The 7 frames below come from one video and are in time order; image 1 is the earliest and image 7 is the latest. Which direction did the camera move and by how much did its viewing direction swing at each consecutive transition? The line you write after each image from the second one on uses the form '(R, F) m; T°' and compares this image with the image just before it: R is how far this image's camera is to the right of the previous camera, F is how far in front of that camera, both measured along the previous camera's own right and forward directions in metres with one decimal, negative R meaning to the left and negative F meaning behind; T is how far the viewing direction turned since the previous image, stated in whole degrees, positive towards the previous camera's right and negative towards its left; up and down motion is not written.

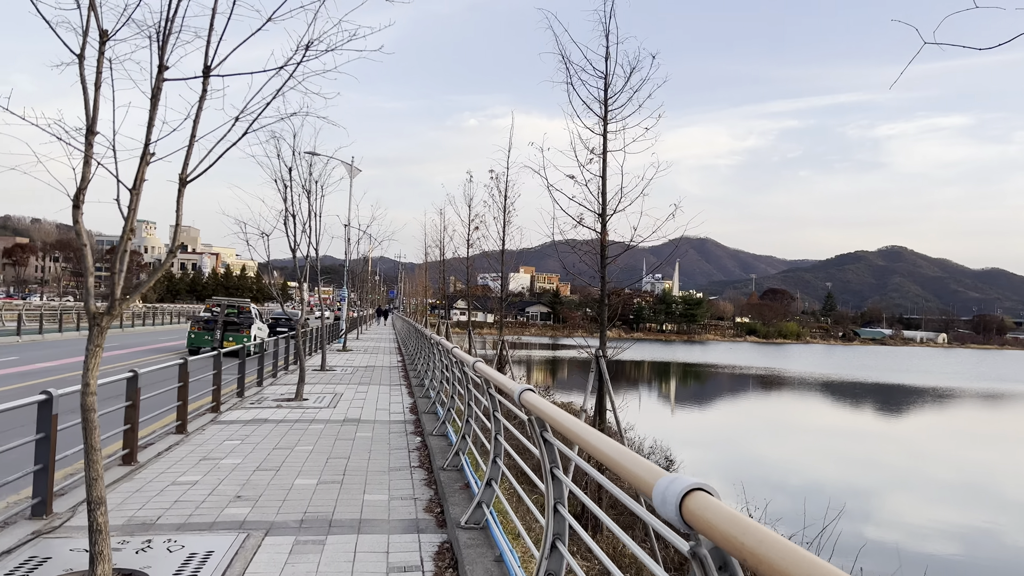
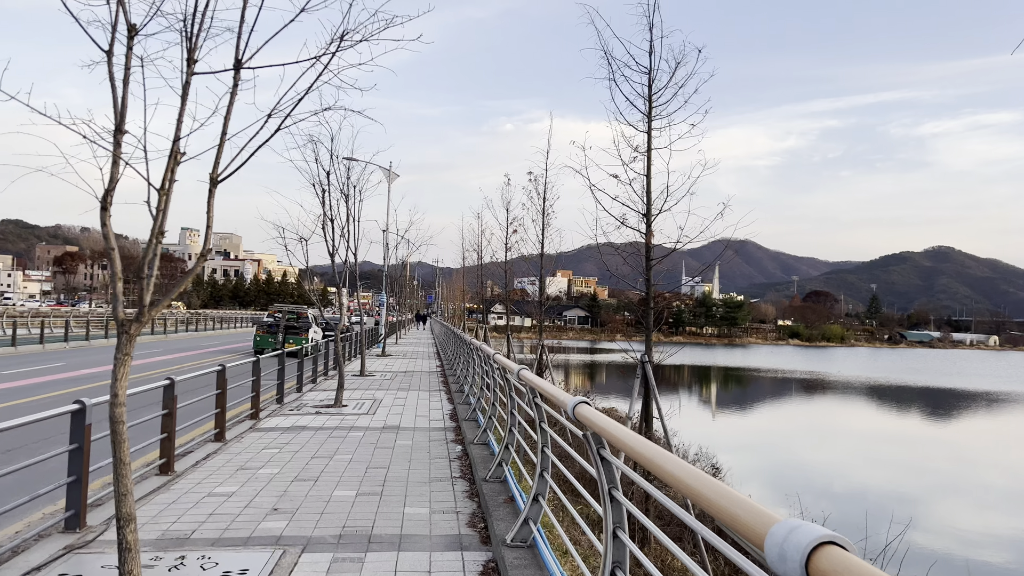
(-0.1, +0.3) m; -3°
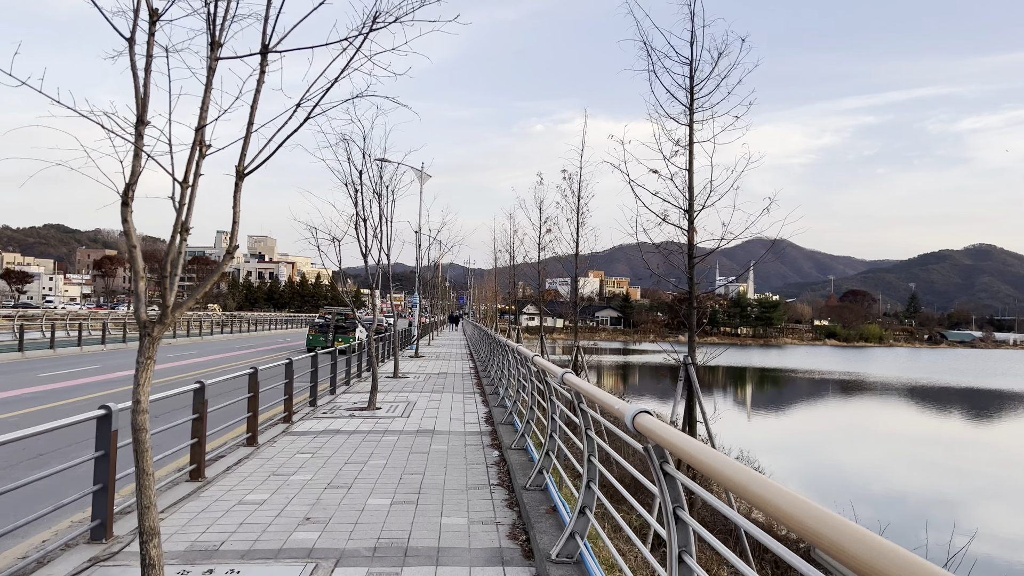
(-0.1, +0.3) m; -3°
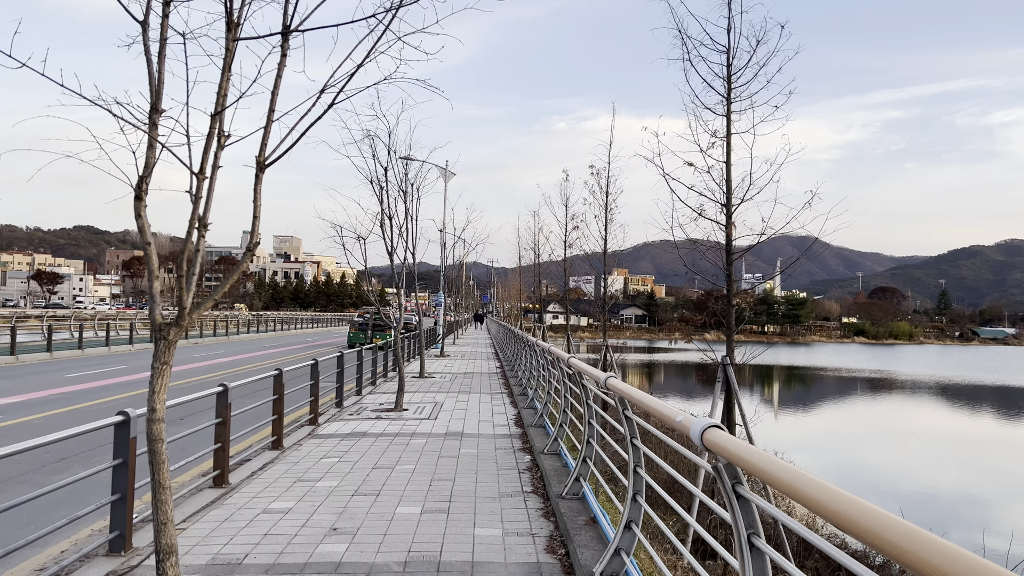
(-0.1, +0.3) m; -2°
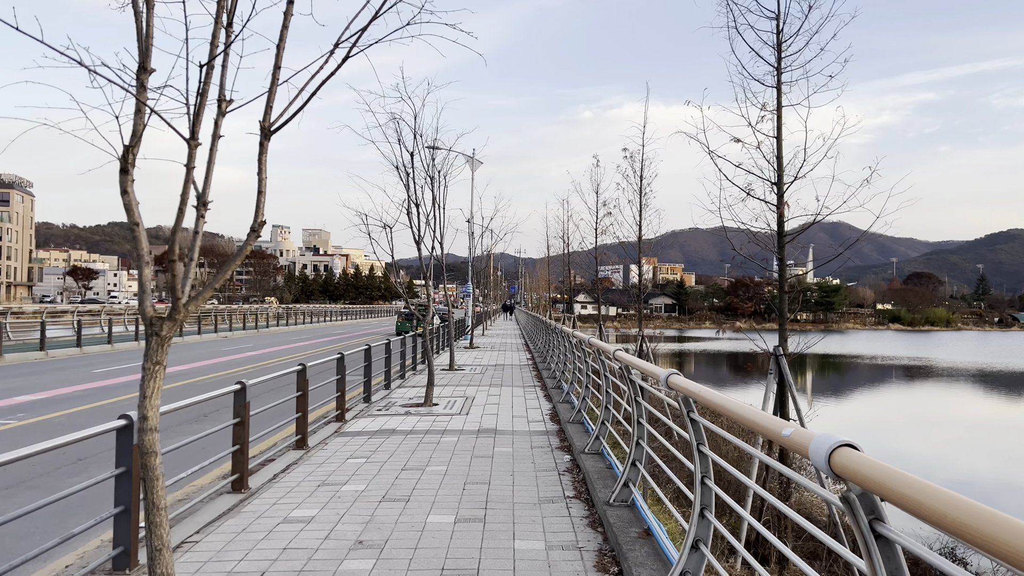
(-0.1, +0.5) m; -2°
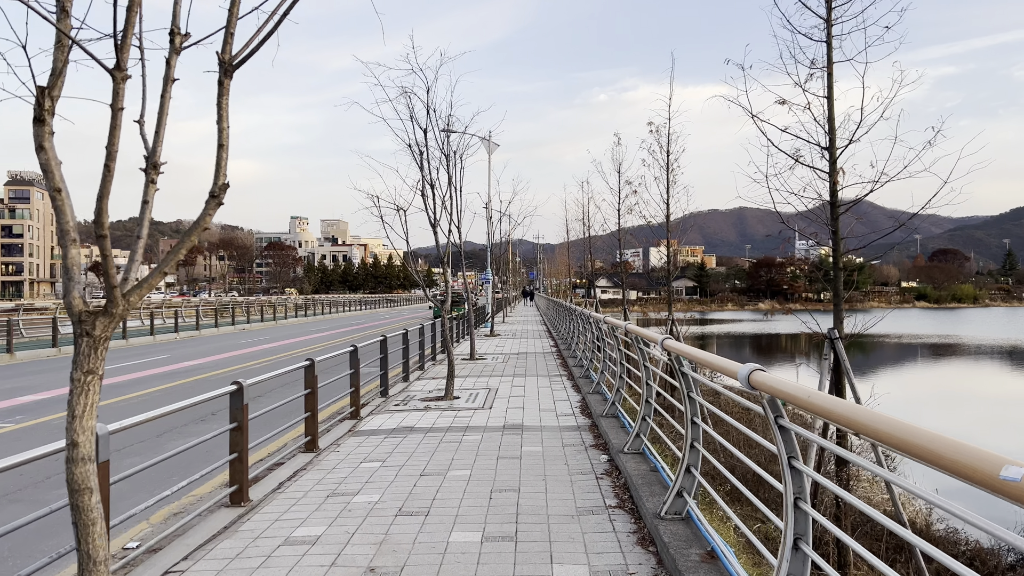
(-0.1, +0.6) m; -2°
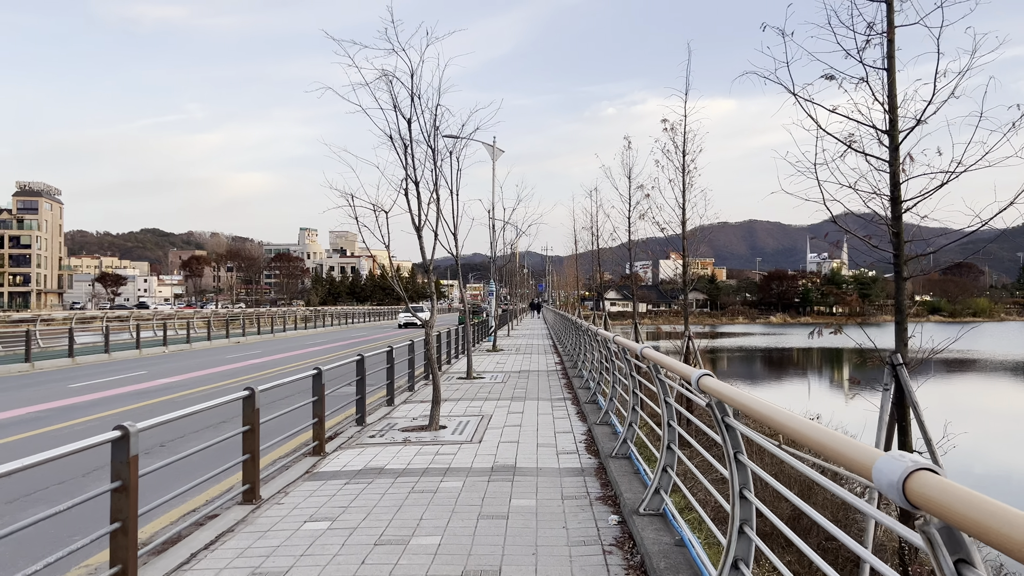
(+0.2, +1.1) m; -1°
